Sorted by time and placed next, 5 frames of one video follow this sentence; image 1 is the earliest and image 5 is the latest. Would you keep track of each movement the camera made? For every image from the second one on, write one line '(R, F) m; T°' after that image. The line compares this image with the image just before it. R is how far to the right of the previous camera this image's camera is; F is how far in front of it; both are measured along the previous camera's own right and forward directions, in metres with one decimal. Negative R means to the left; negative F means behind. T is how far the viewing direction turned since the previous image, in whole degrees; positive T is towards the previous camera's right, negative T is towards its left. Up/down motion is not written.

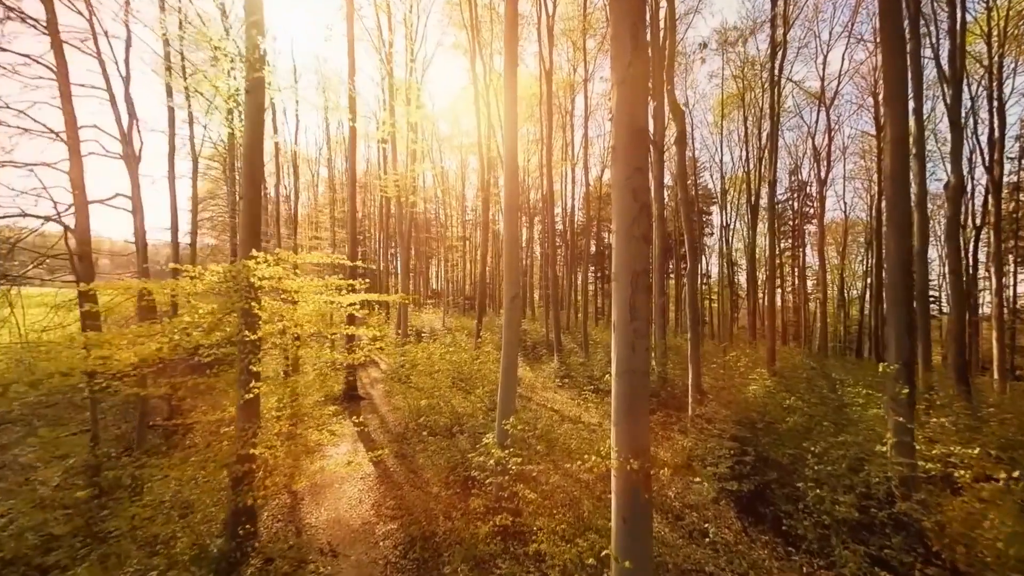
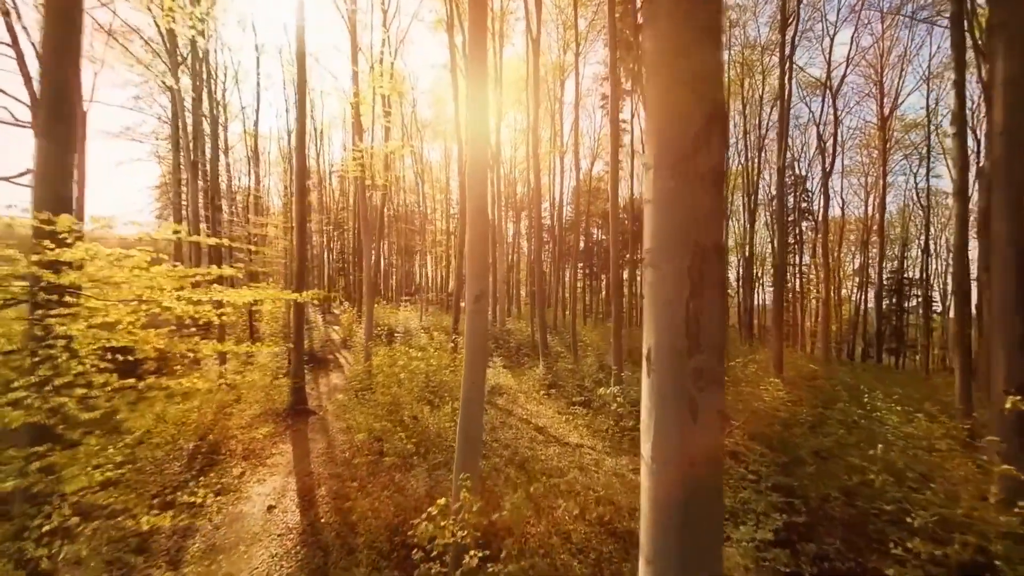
(+0.2, +1.8) m; +1°
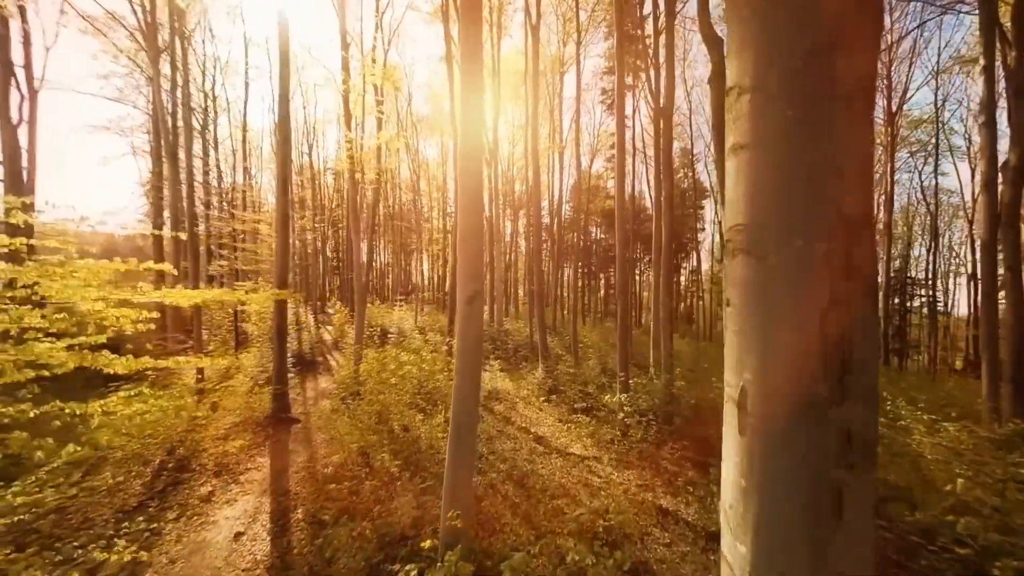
(0.0, +0.7) m; 0°
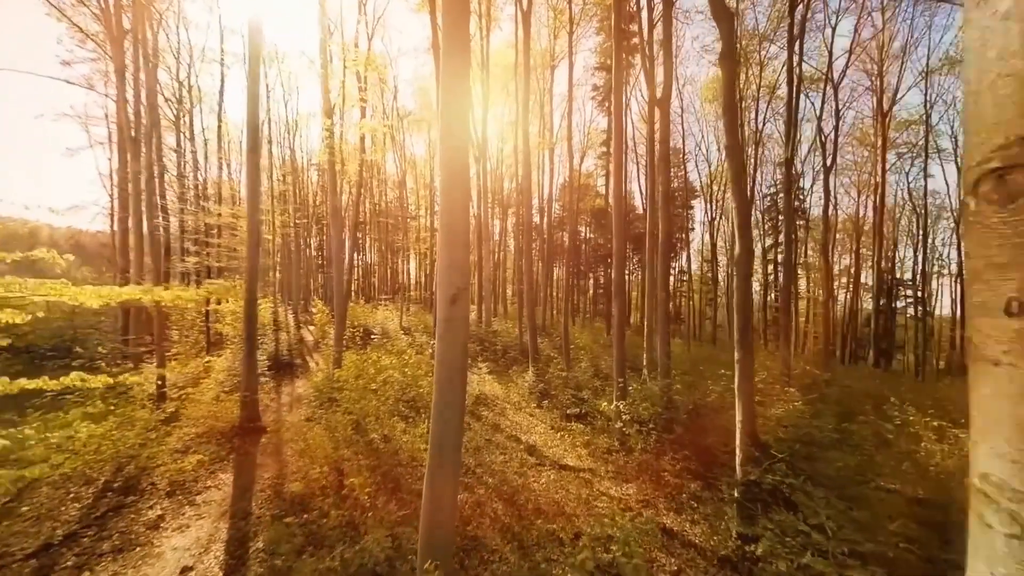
(0.0, +0.7) m; +1°
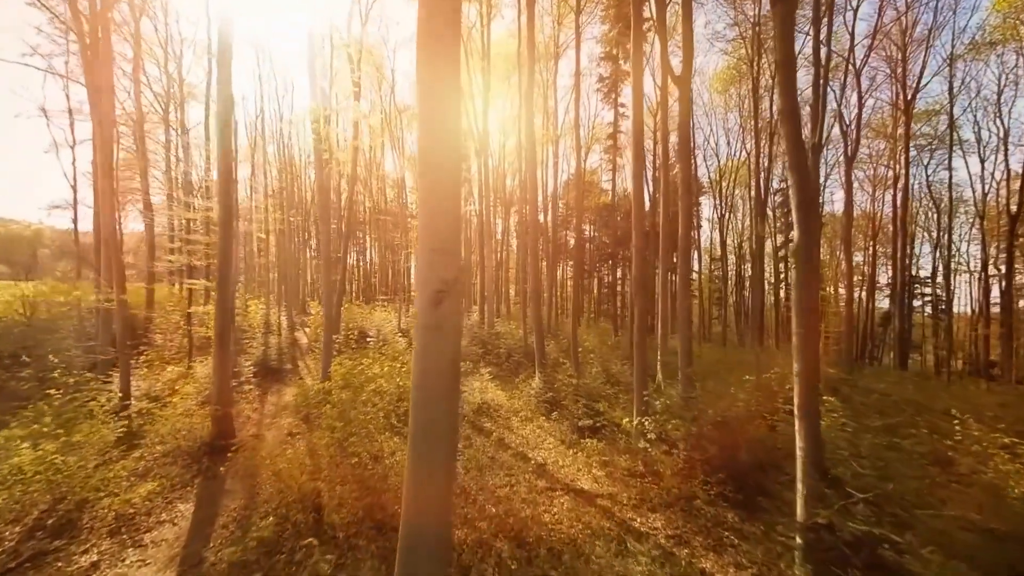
(-0.1, +1.0) m; 0°
